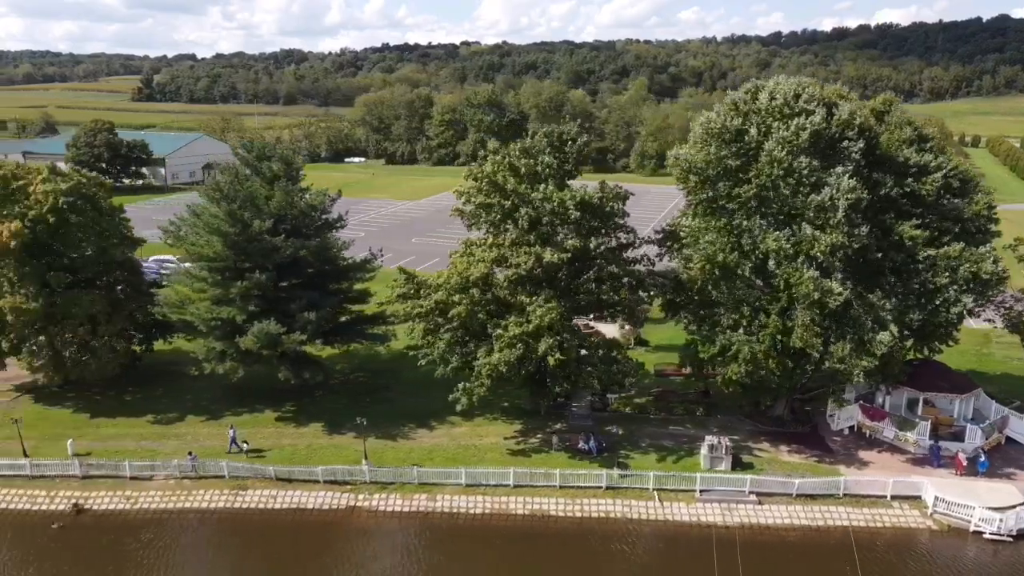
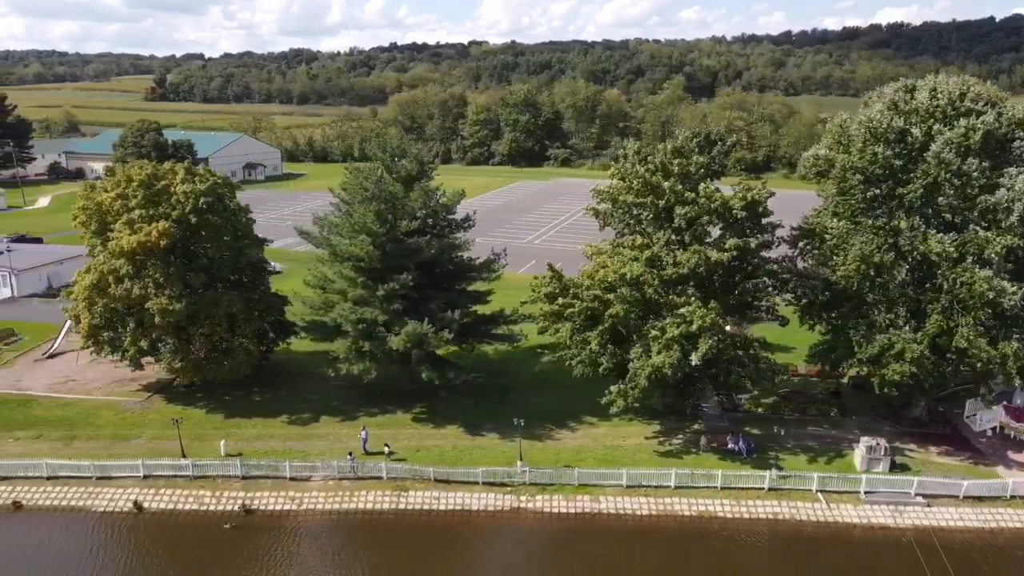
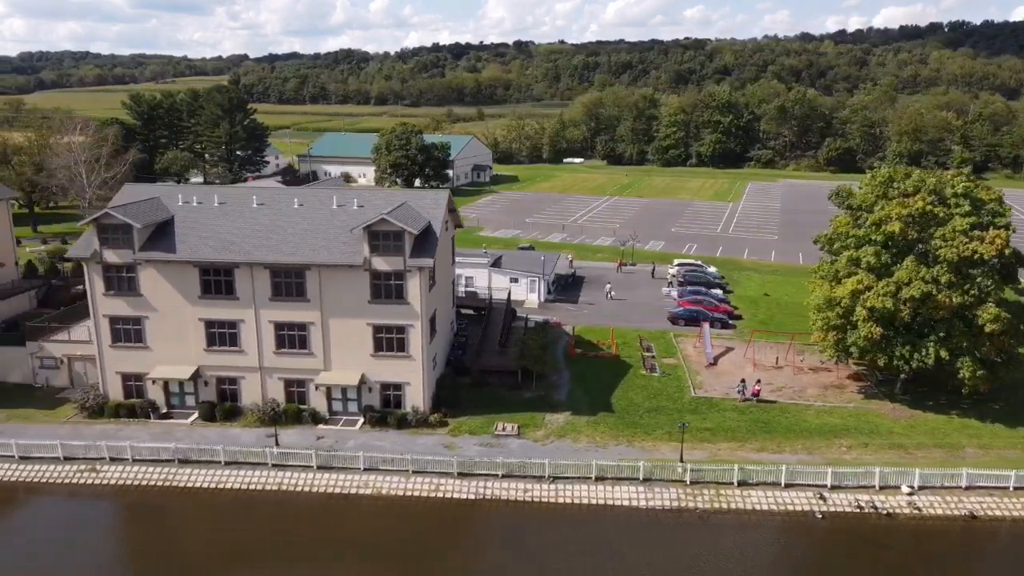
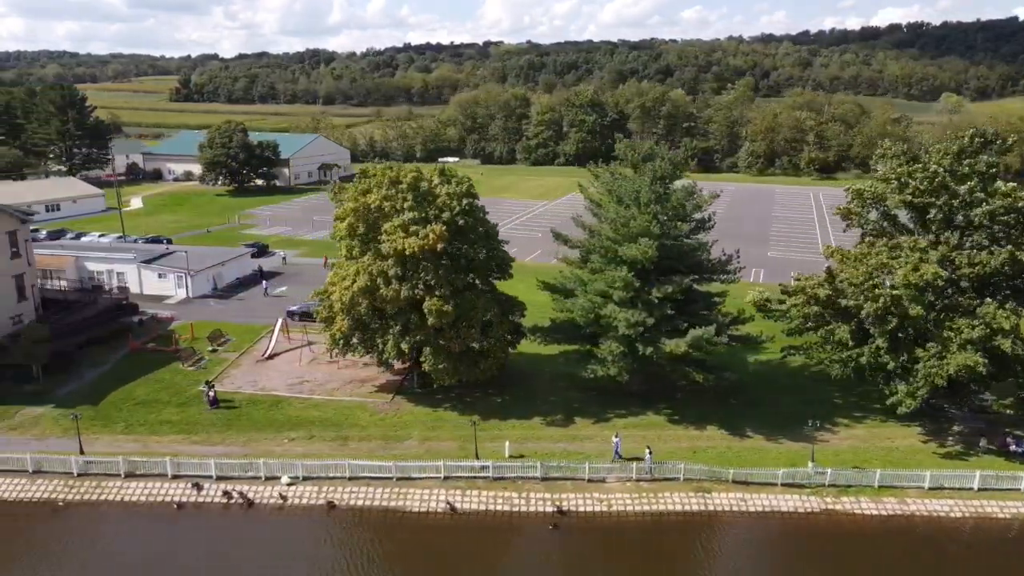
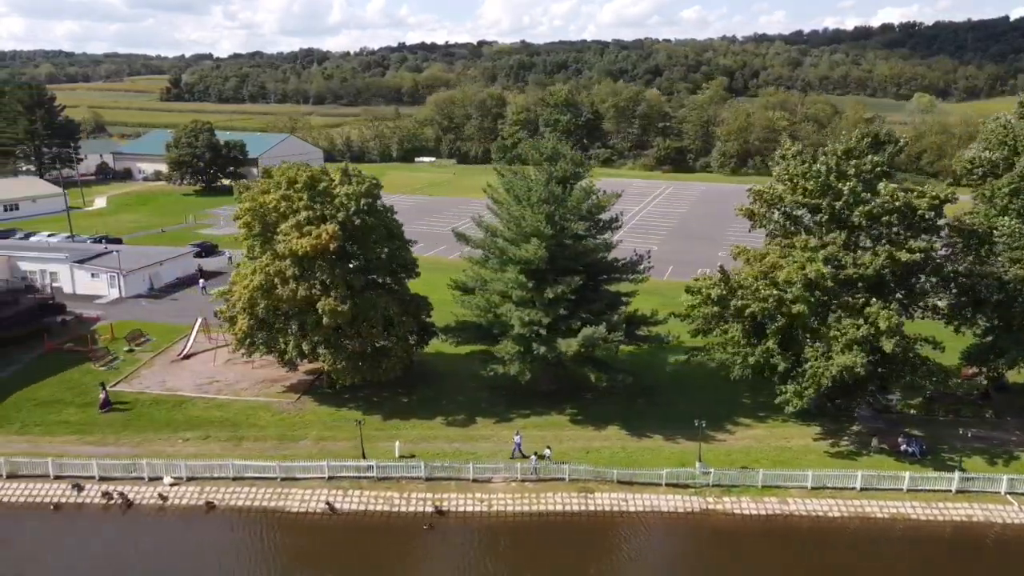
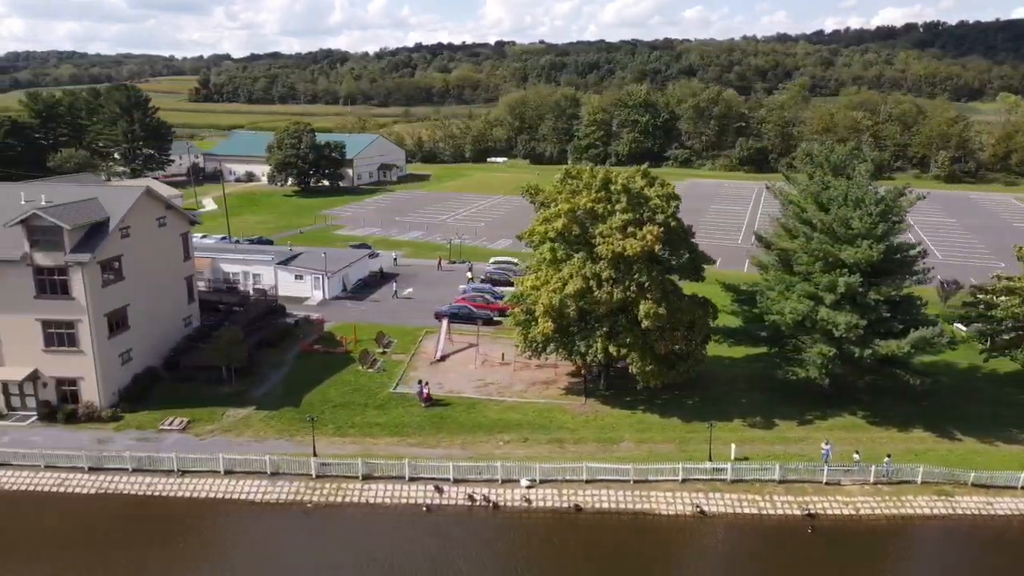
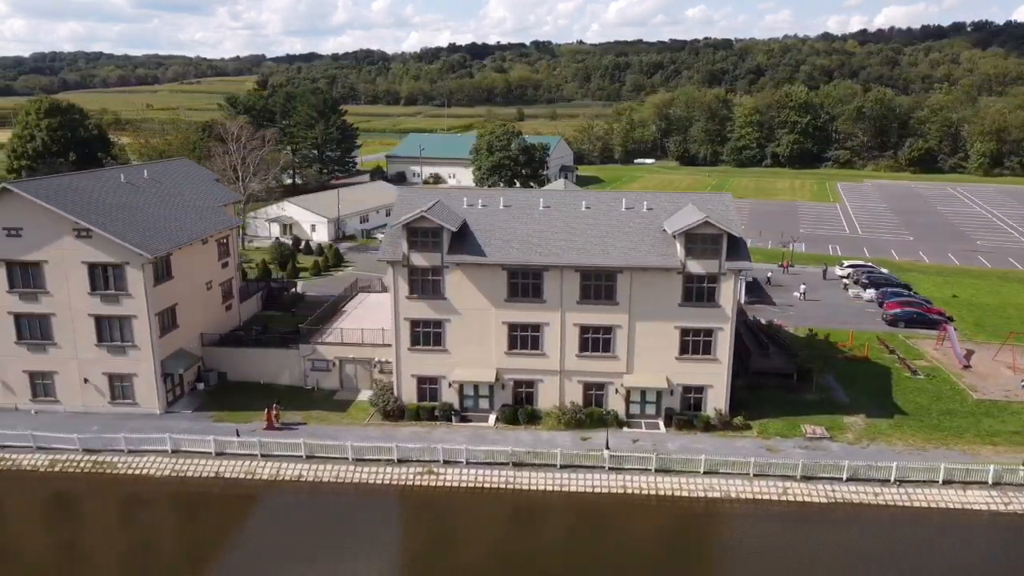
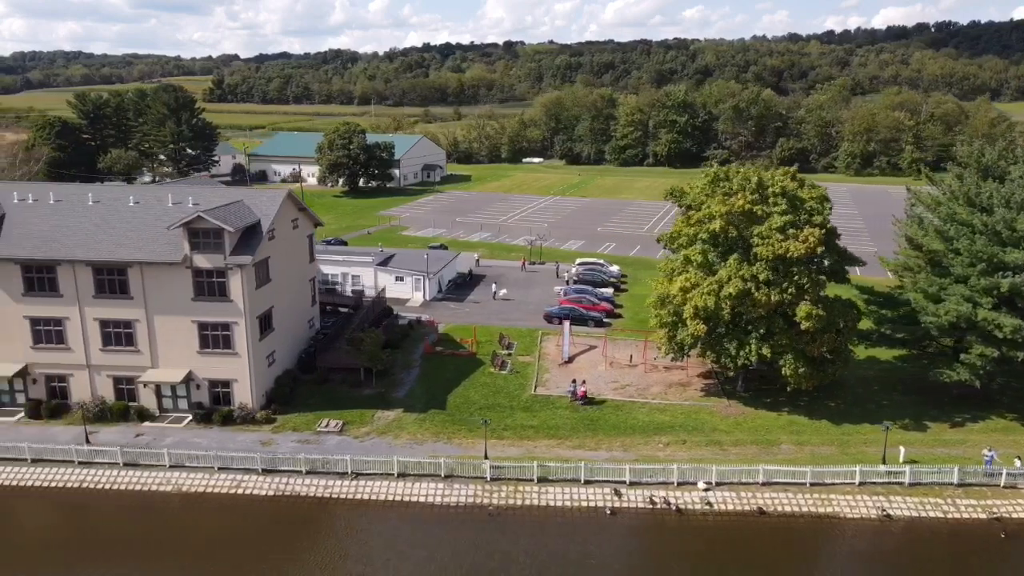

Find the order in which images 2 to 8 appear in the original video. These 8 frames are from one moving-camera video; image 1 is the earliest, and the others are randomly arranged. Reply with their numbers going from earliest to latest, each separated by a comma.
2, 5, 4, 6, 8, 3, 7
